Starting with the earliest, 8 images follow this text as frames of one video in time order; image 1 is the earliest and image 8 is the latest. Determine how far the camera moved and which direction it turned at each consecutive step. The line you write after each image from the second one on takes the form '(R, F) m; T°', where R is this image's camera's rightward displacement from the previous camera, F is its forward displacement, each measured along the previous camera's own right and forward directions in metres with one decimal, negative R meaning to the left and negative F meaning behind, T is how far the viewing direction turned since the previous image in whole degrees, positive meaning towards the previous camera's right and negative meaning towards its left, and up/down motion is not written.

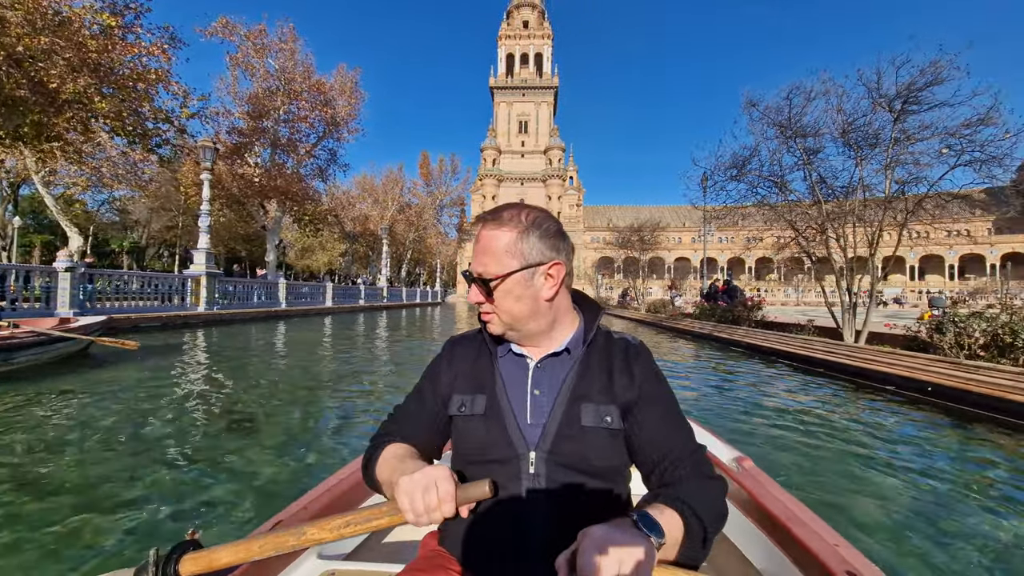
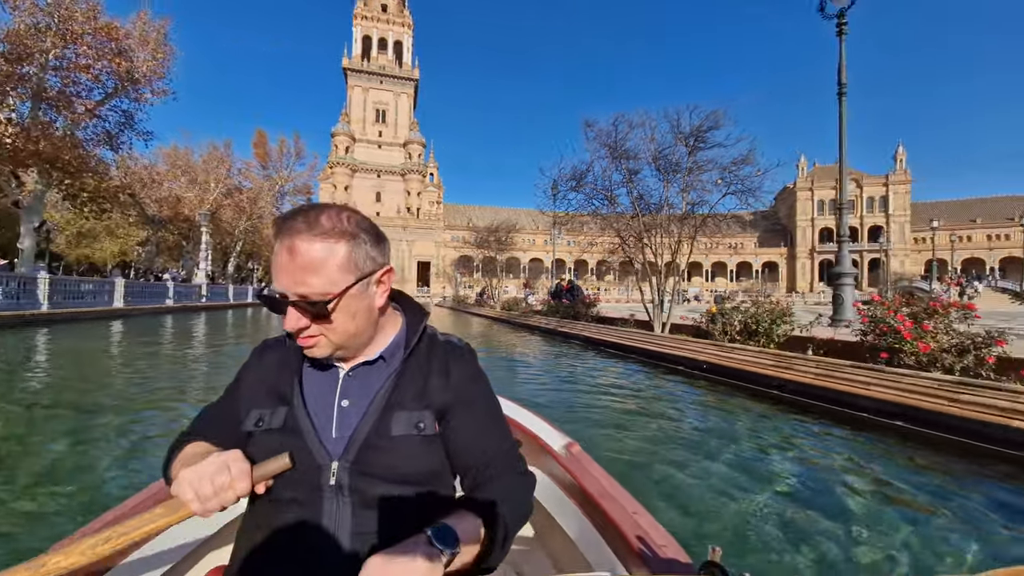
(+0.3, 0.0) m; +18°
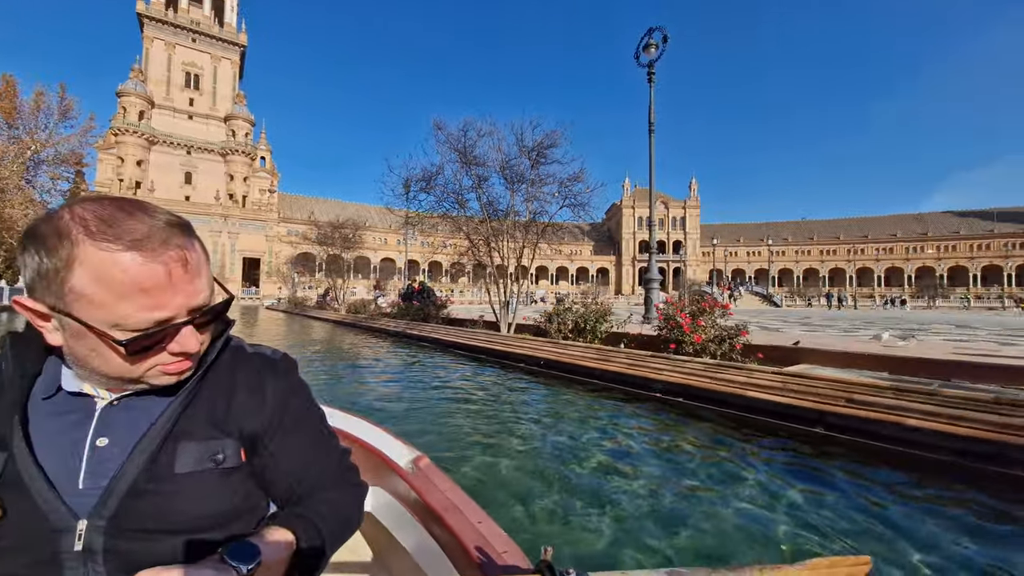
(+0.2, 0.0) m; +19°
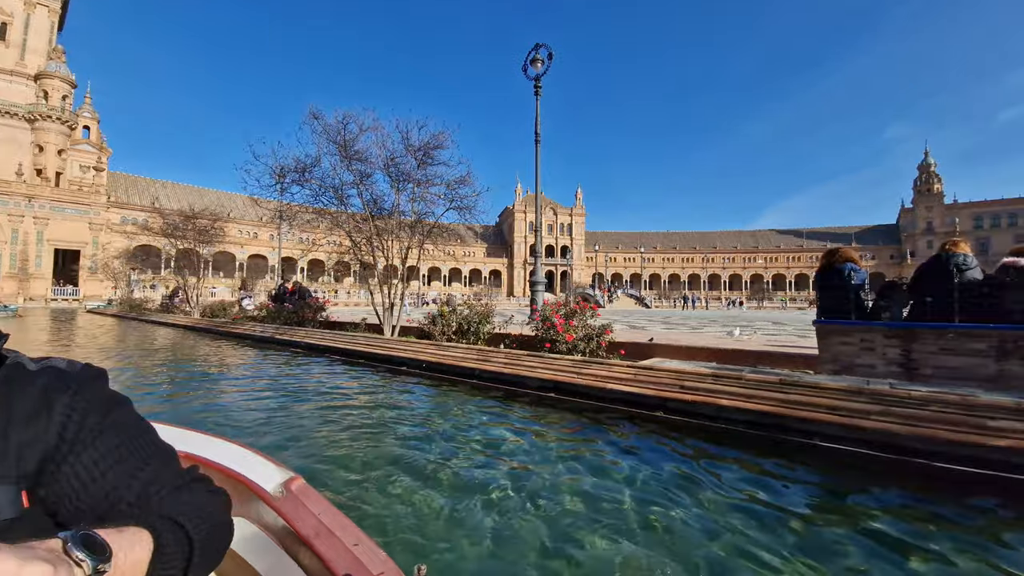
(+0.2, -0.1) m; +14°
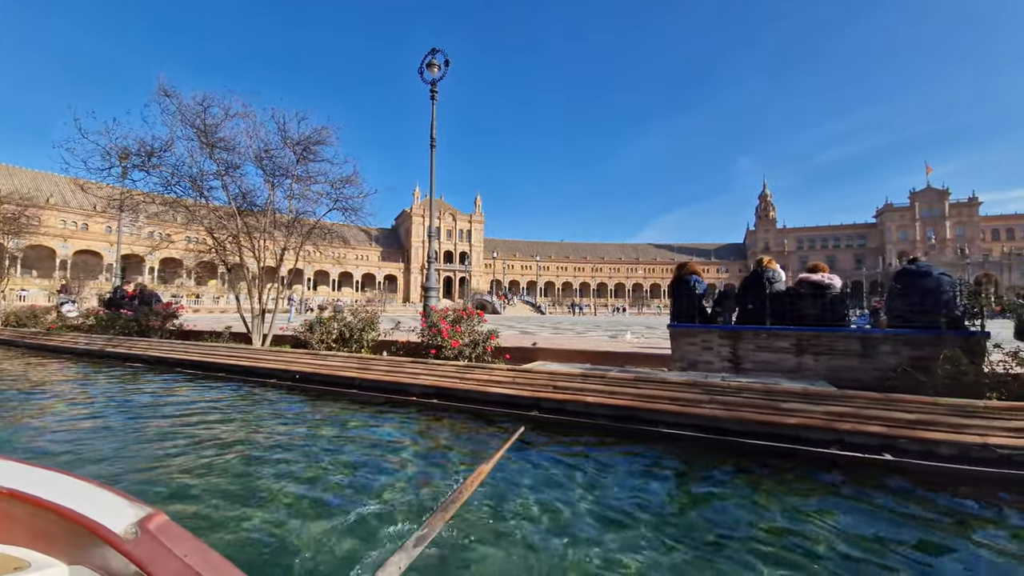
(+0.2, -0.1) m; +14°
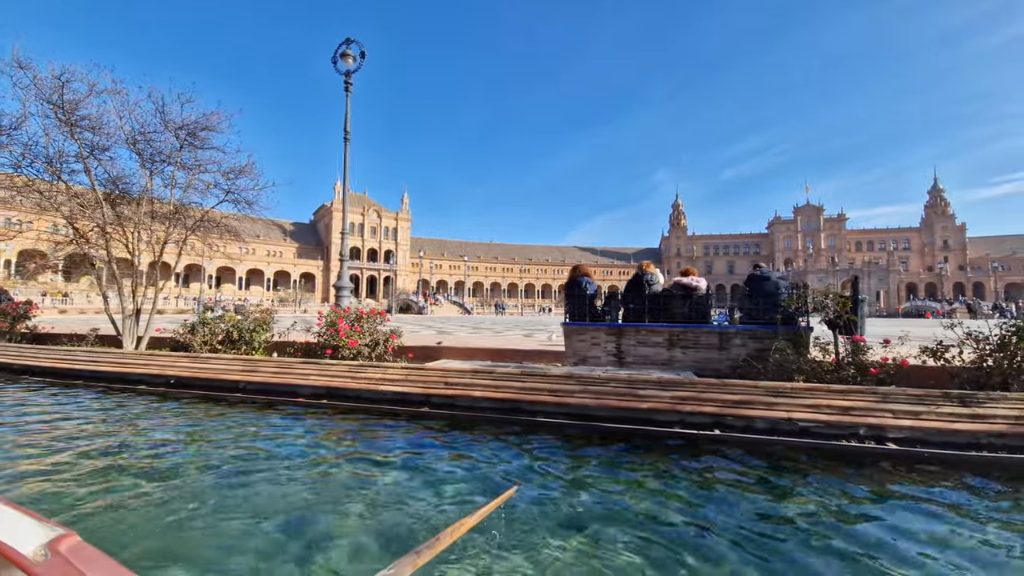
(+0.5, -0.2) m; +10°
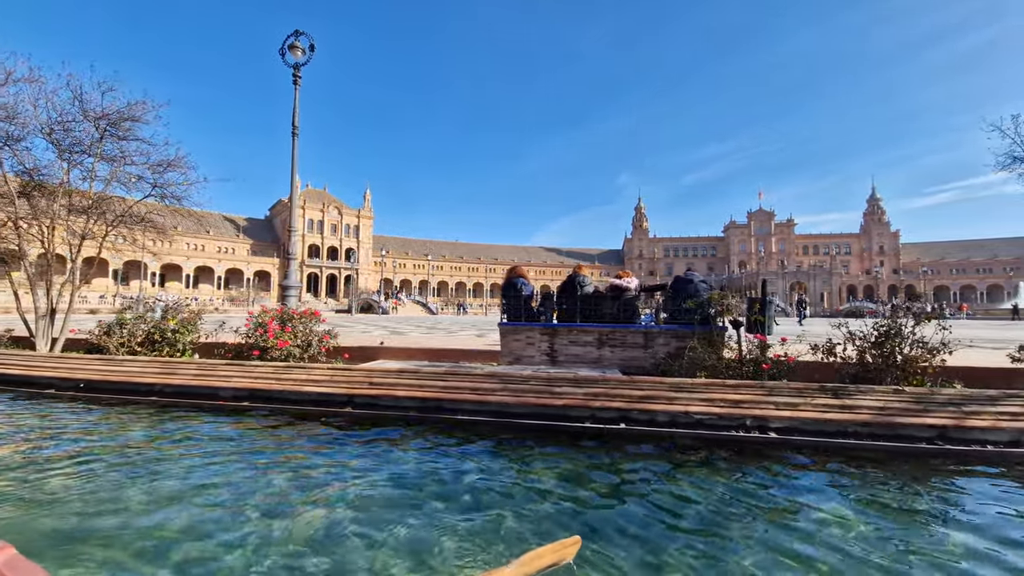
(+0.6, -0.2) m; +4°
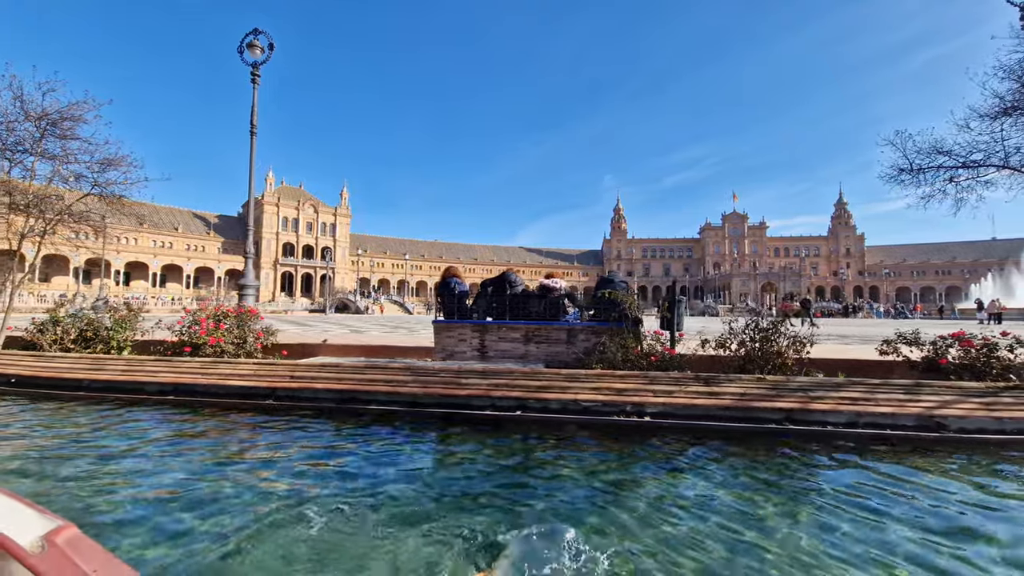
(+1.0, -0.5) m; +2°
